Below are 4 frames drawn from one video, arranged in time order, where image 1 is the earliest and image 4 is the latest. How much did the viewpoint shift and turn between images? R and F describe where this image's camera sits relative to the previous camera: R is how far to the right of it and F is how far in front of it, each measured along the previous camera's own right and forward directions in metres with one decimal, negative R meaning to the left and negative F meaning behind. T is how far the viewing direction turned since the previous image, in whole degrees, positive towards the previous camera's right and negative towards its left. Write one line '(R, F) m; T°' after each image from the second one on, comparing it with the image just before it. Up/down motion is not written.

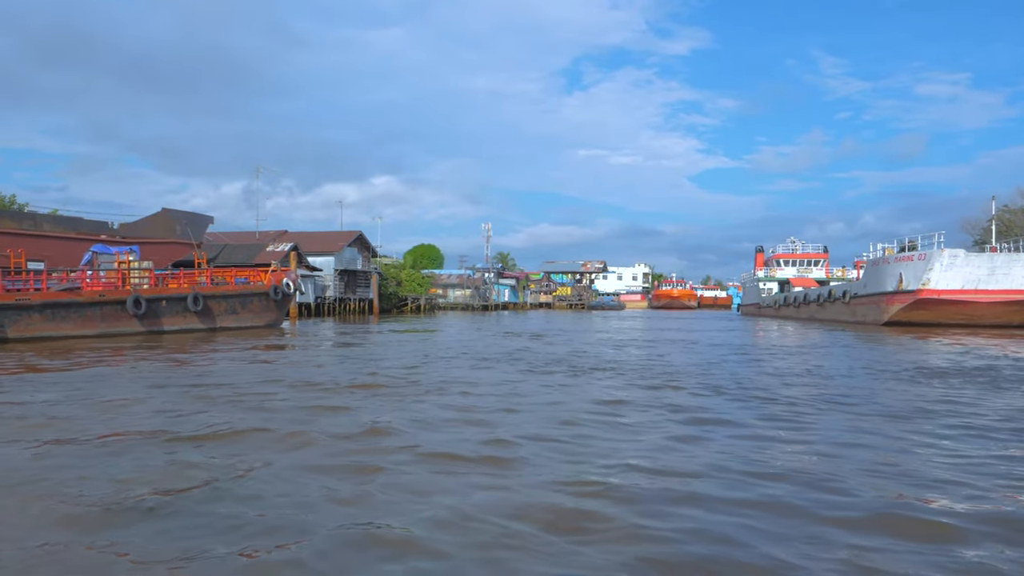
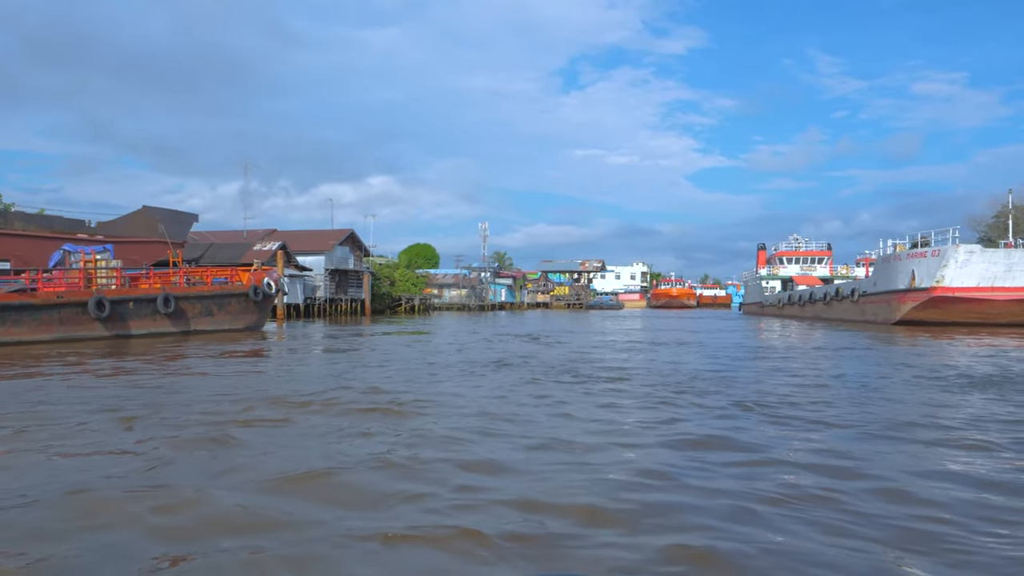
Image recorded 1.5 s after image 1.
(+0.1, +1.3) m; 0°
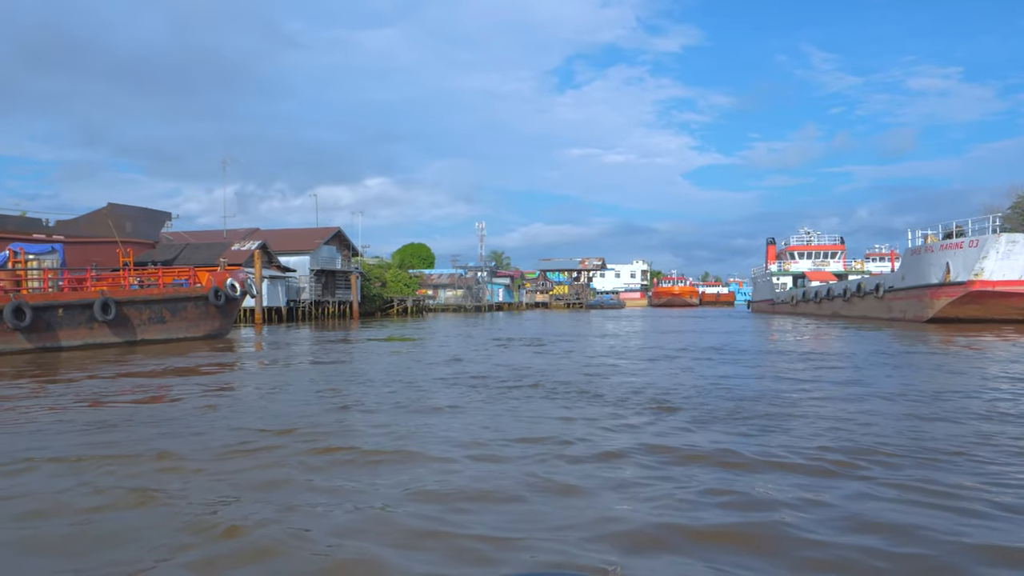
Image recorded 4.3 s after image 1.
(0.0, +2.4) m; 0°
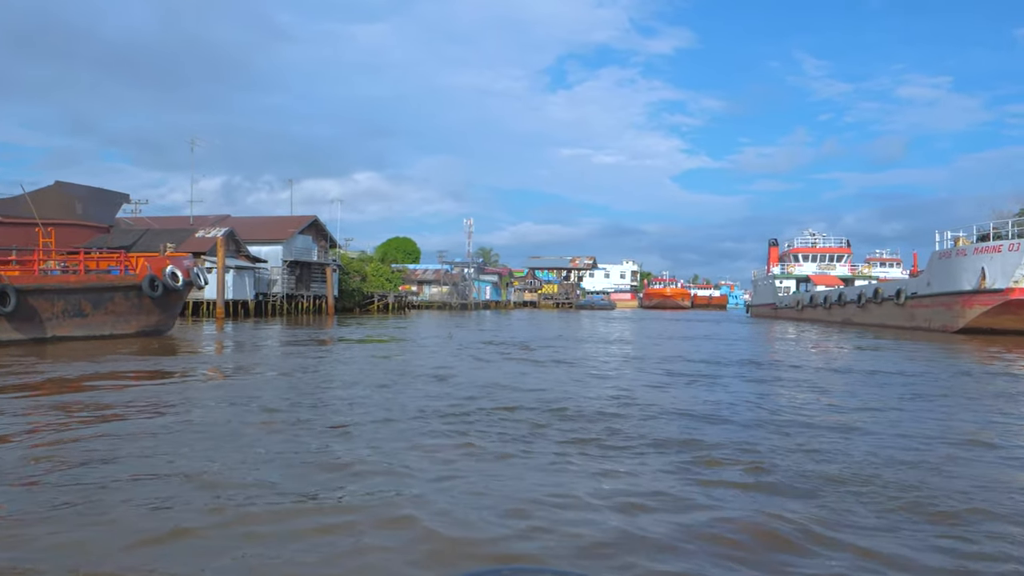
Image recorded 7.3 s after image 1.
(-0.1, +2.7) m; +1°
